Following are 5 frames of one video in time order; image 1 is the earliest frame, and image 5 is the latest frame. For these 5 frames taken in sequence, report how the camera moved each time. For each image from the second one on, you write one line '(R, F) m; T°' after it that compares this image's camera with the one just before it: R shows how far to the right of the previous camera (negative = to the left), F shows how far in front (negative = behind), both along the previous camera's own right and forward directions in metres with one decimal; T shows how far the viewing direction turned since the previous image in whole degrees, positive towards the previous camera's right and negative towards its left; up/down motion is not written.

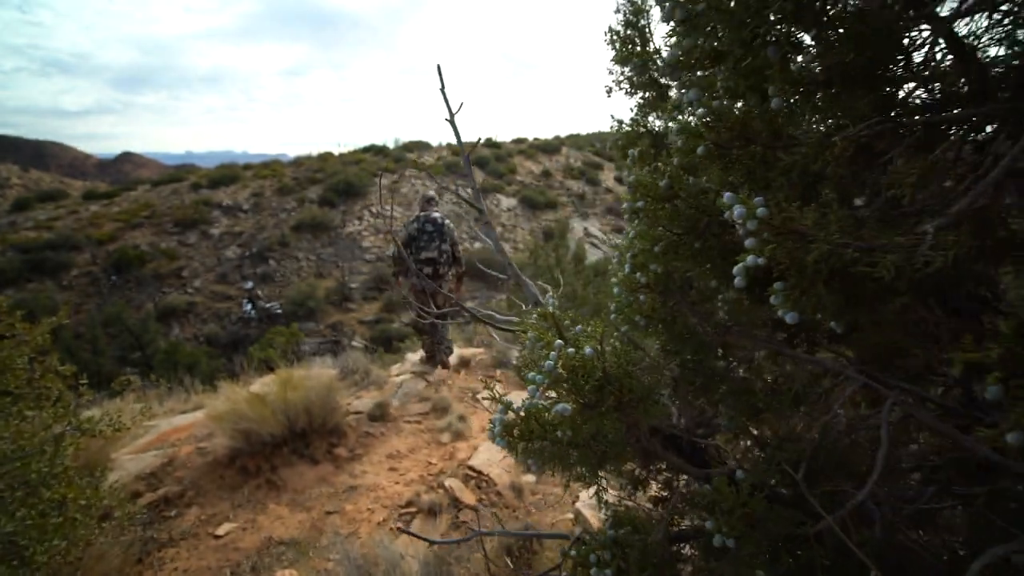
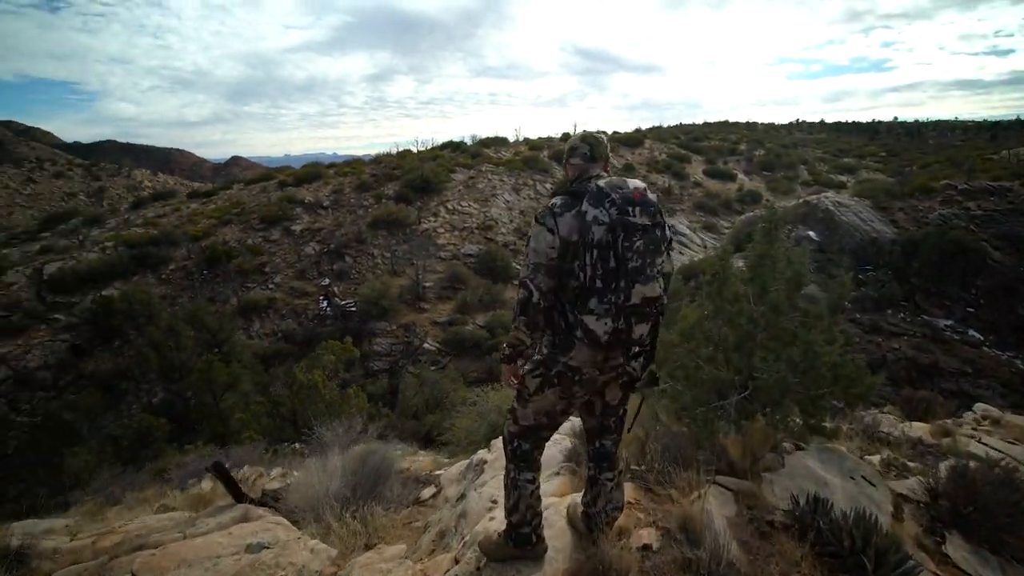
(-0.8, +4.3) m; -9°
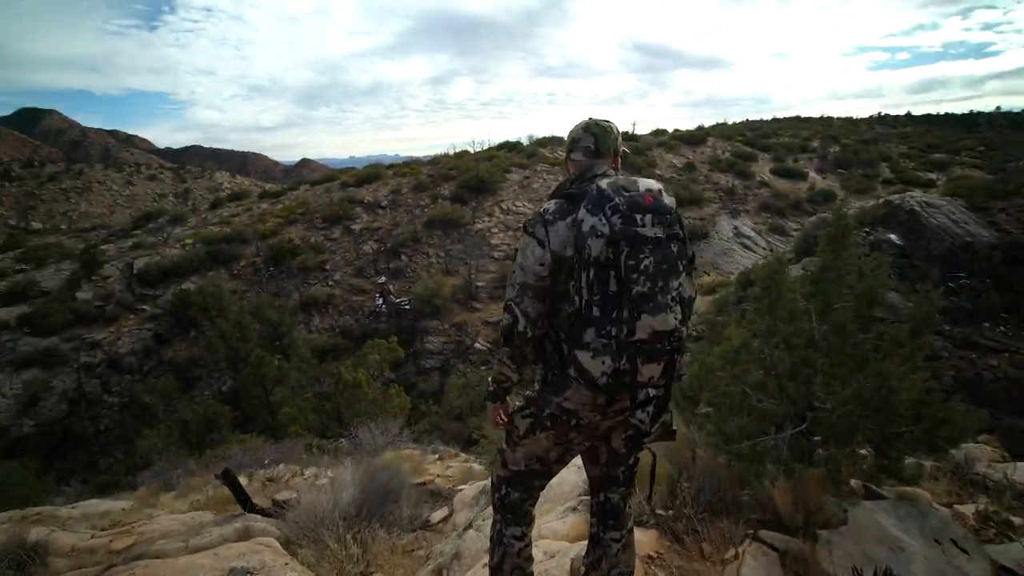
(+0.3, +0.4) m; -6°
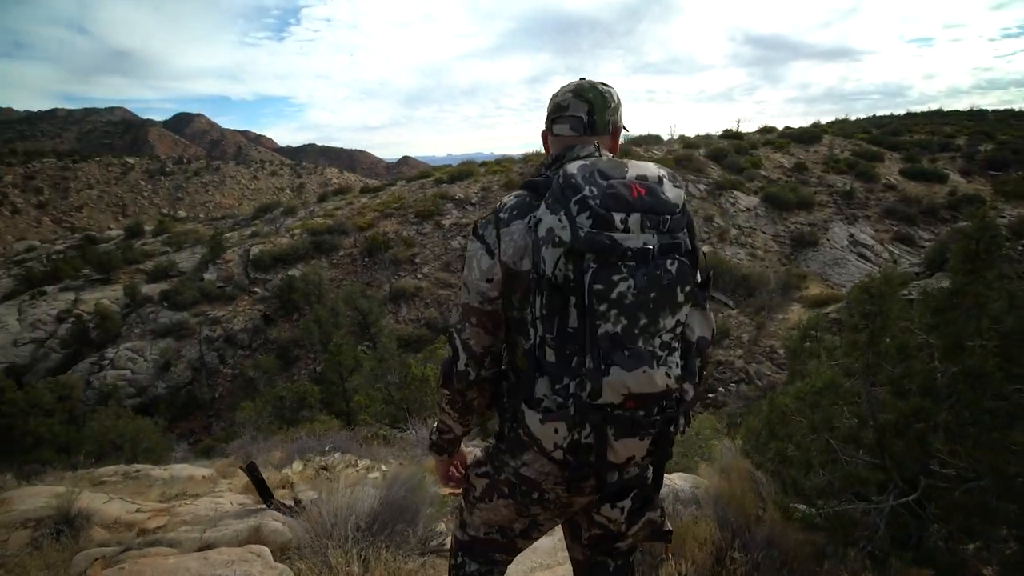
(+0.4, +0.6) m; -10°
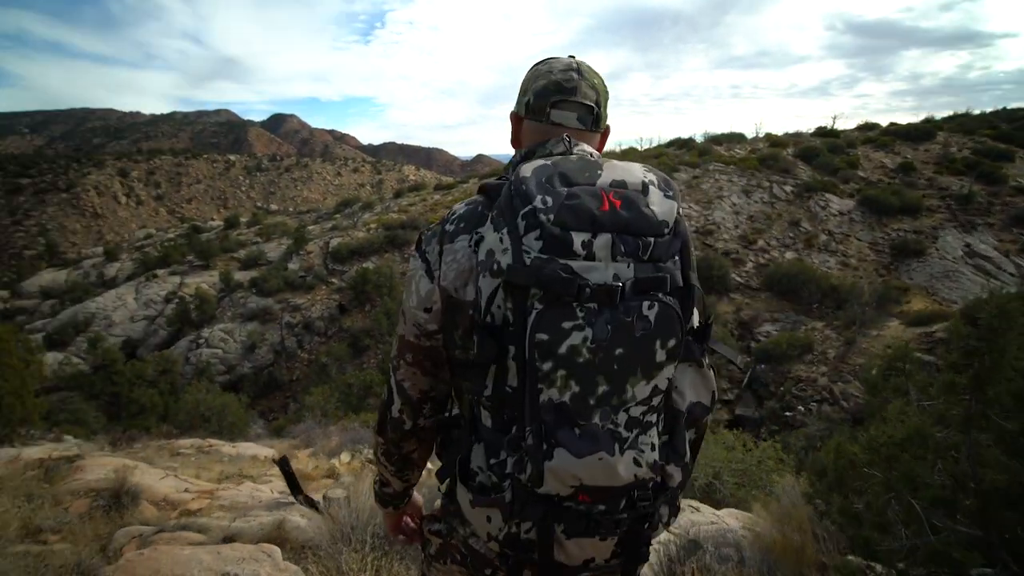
(+0.3, +0.3) m; -8°
